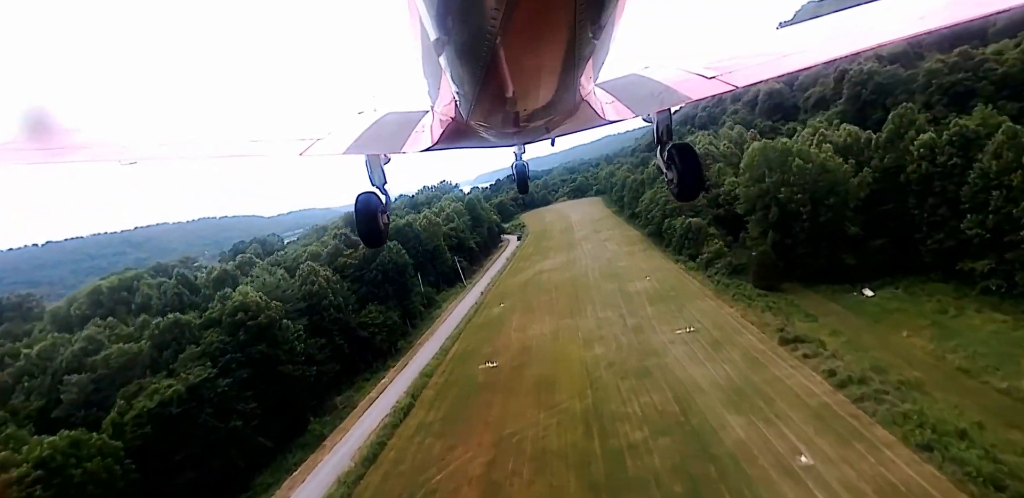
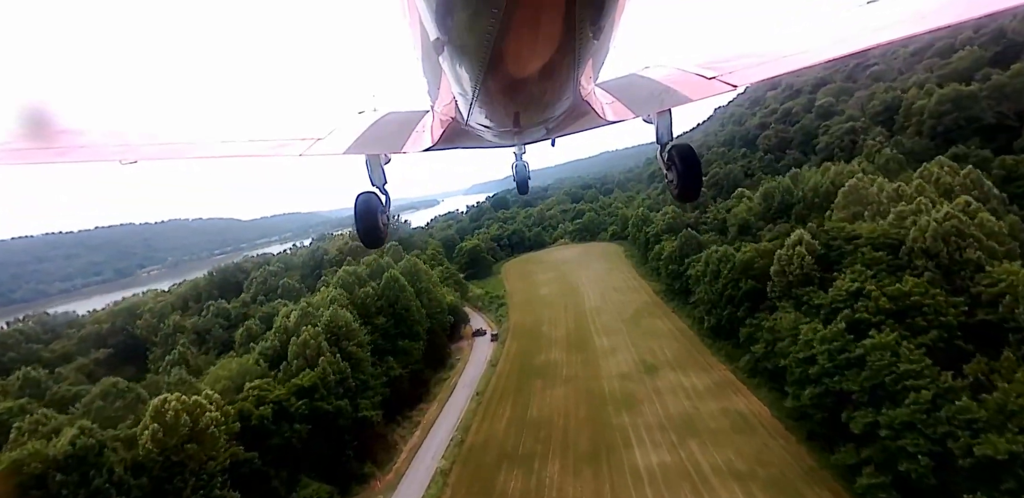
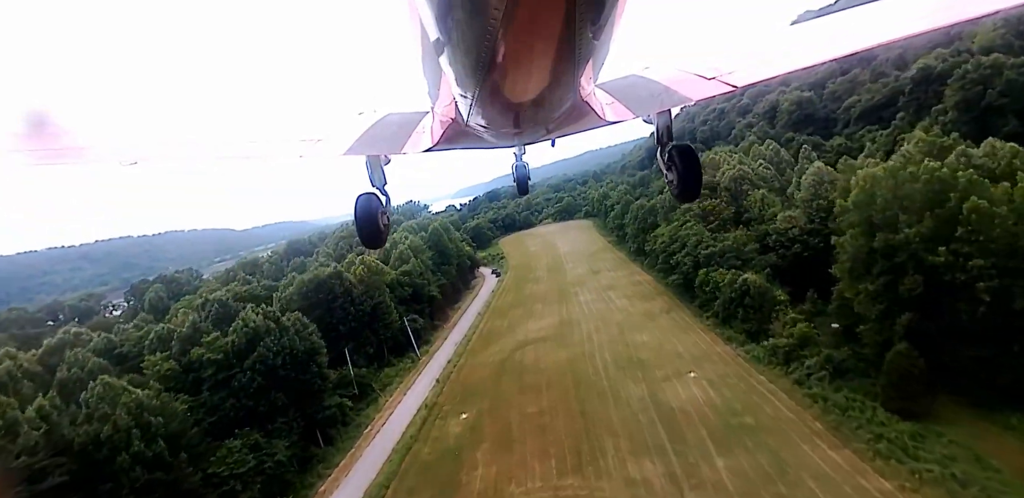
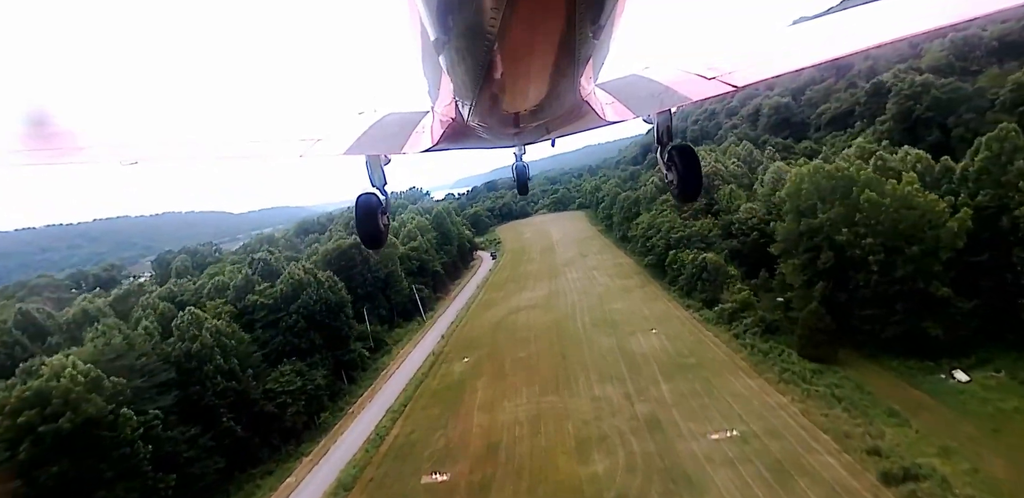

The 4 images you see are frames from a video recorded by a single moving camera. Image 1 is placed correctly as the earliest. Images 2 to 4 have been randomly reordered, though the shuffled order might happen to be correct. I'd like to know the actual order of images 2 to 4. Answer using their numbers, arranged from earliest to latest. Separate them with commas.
4, 3, 2
